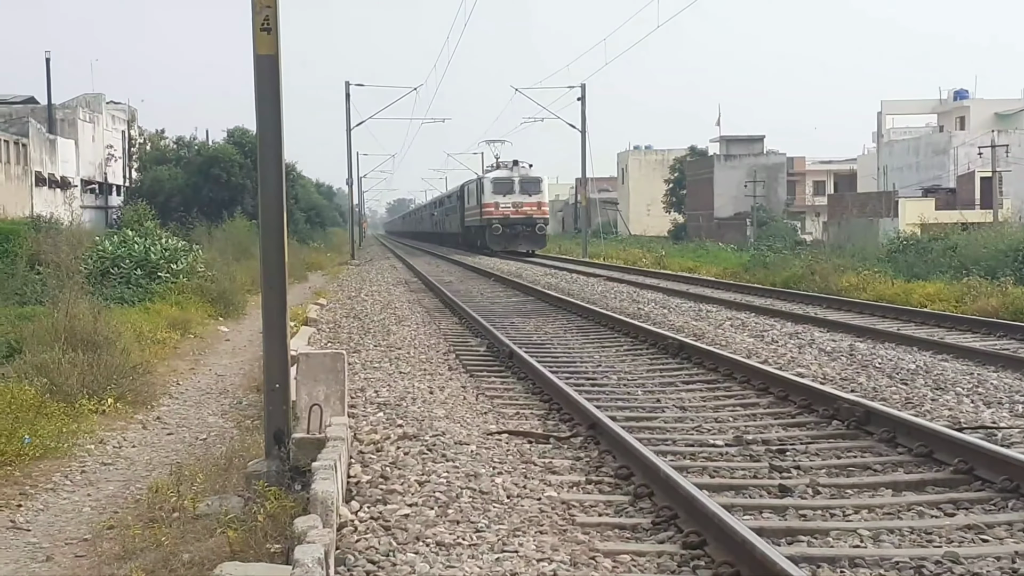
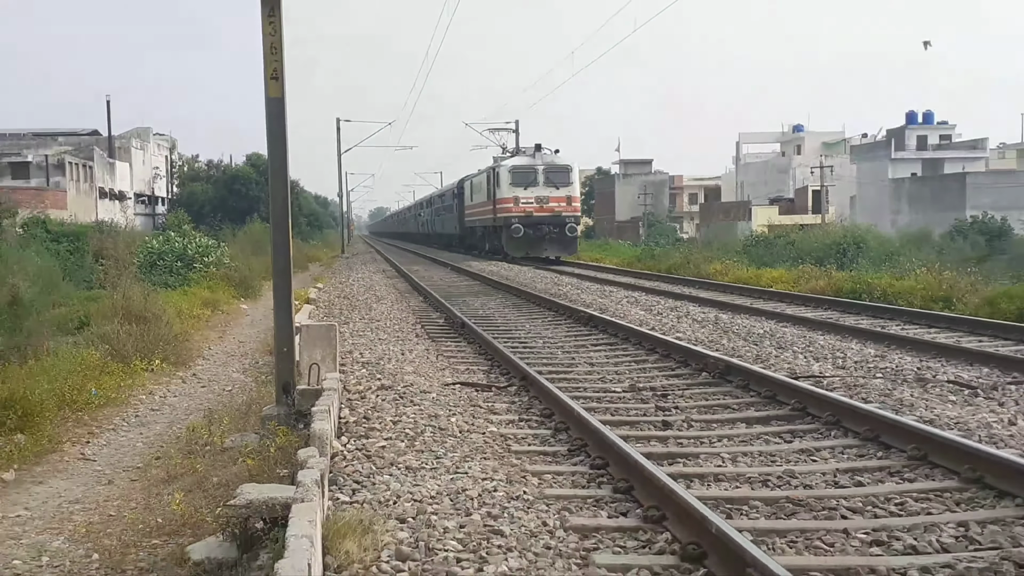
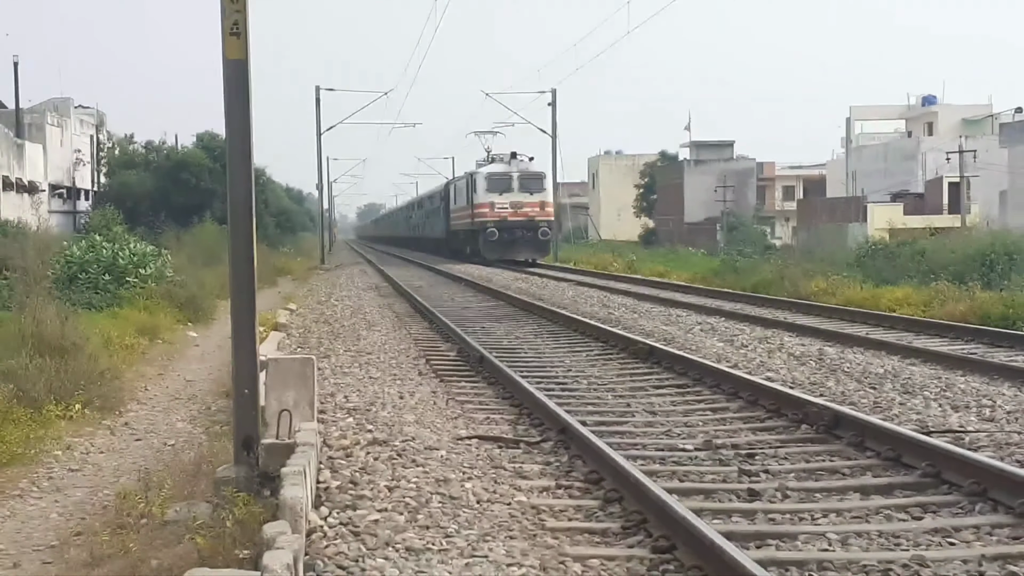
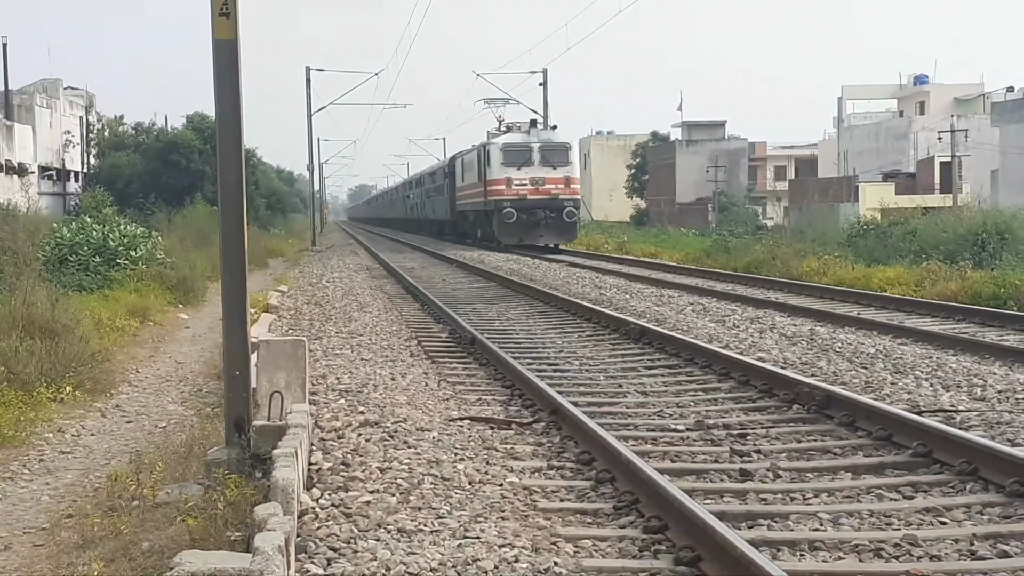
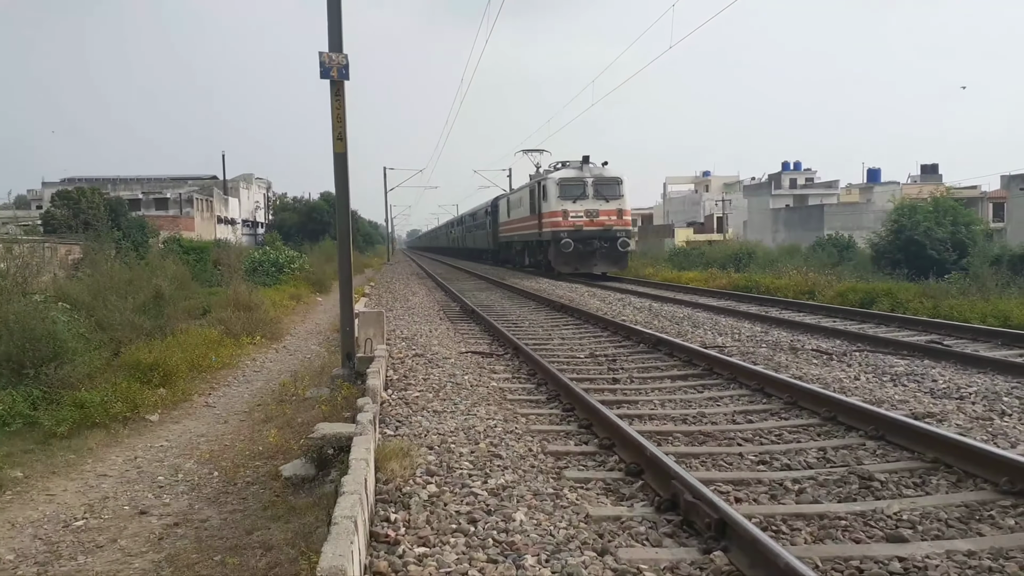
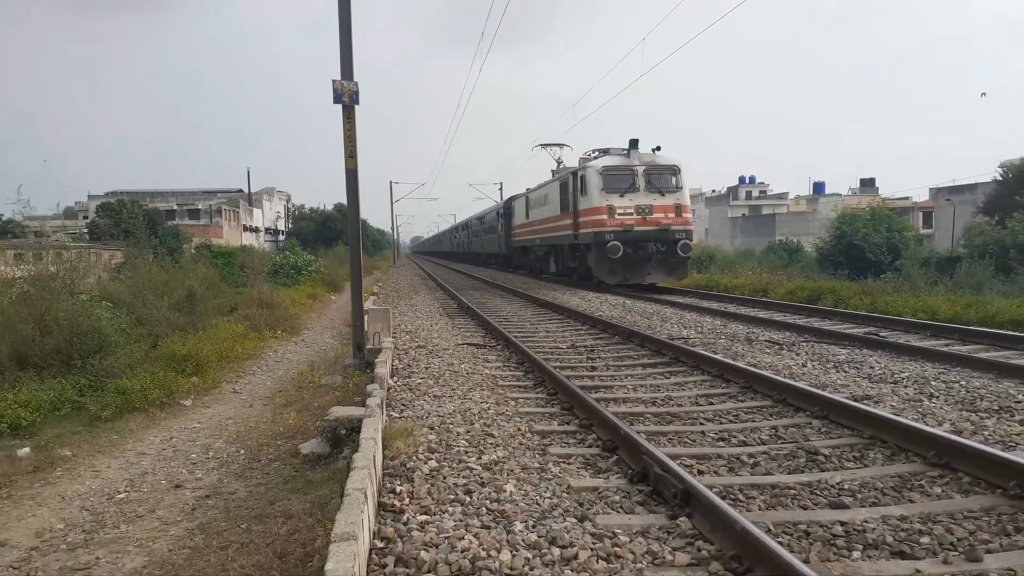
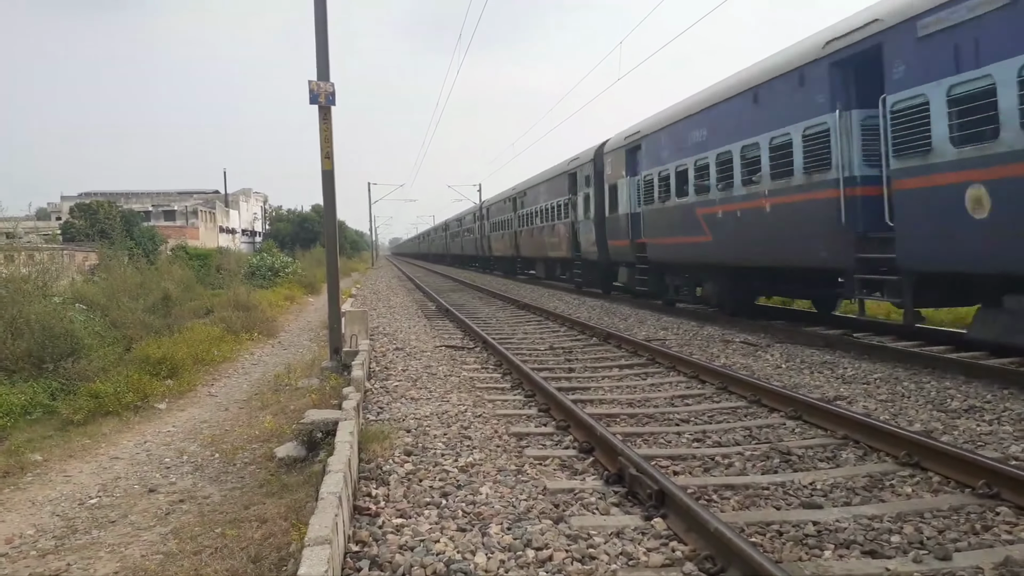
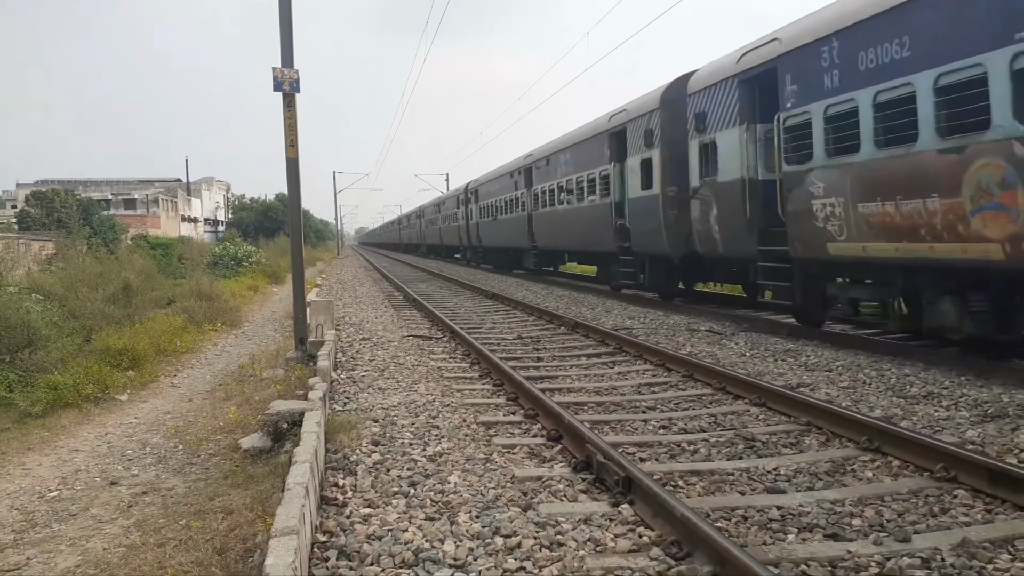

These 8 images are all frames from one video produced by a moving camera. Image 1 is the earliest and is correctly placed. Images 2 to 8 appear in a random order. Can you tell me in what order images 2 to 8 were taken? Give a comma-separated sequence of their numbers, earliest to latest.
3, 4, 2, 5, 6, 7, 8
